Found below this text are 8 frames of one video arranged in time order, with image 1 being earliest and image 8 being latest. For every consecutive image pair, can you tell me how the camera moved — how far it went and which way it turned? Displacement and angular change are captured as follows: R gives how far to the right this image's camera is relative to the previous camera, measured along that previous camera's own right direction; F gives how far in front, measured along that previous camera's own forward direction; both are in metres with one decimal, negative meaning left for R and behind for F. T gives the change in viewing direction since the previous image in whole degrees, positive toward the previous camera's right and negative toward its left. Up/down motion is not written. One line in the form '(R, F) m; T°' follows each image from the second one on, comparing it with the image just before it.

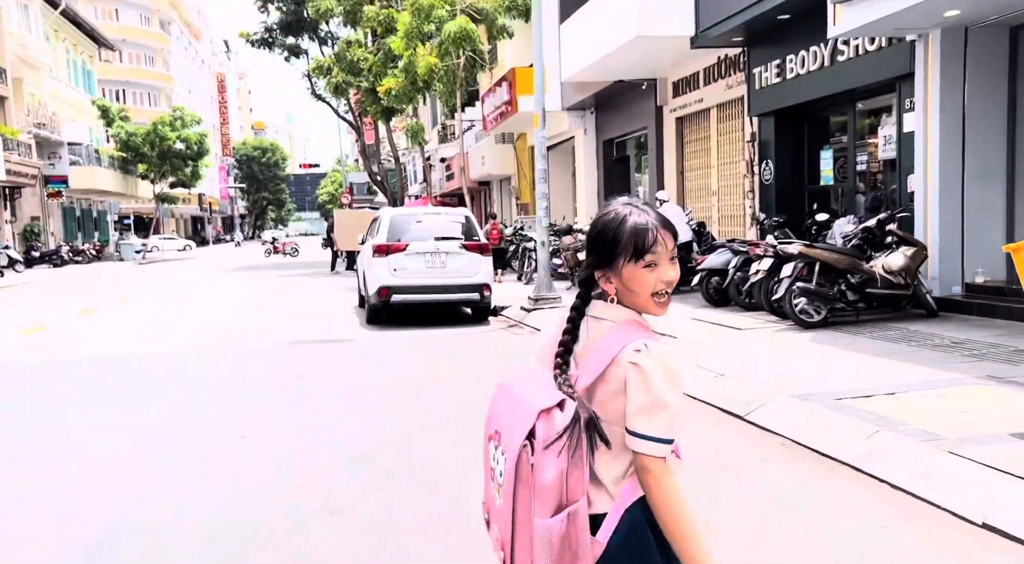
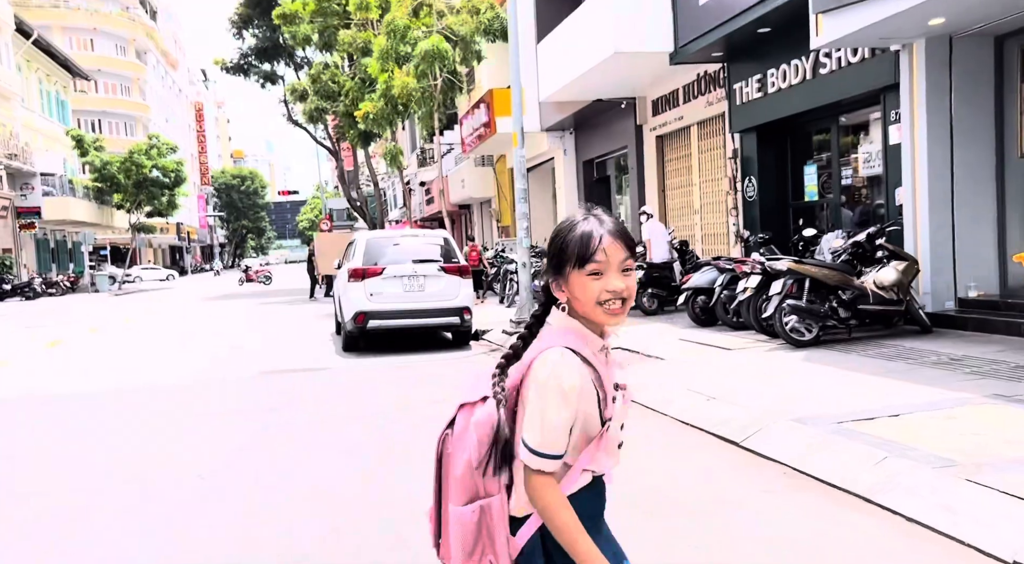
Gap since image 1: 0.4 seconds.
(0.0, +0.3) m; +1°
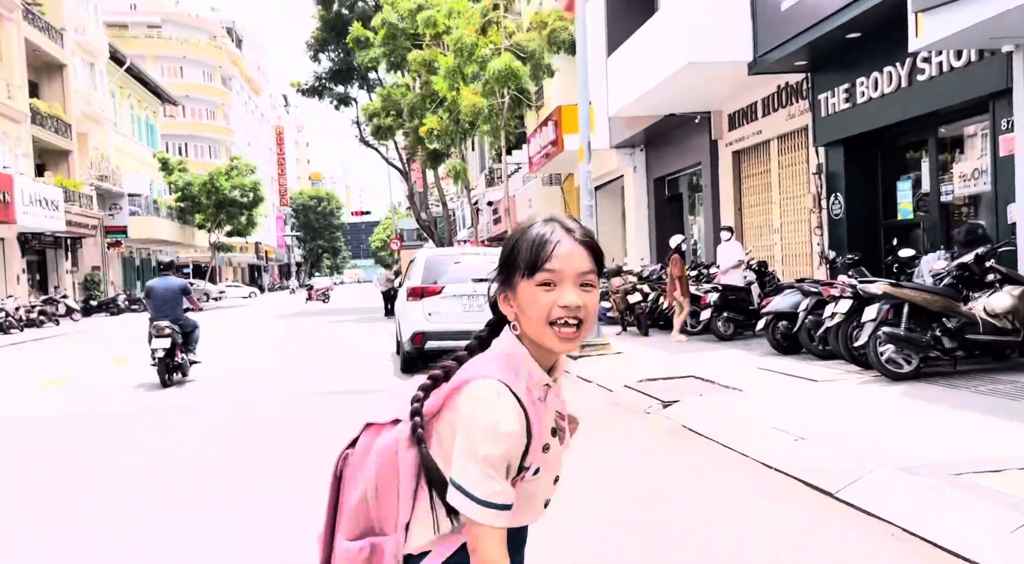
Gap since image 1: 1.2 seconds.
(0.0, +0.7) m; -4°
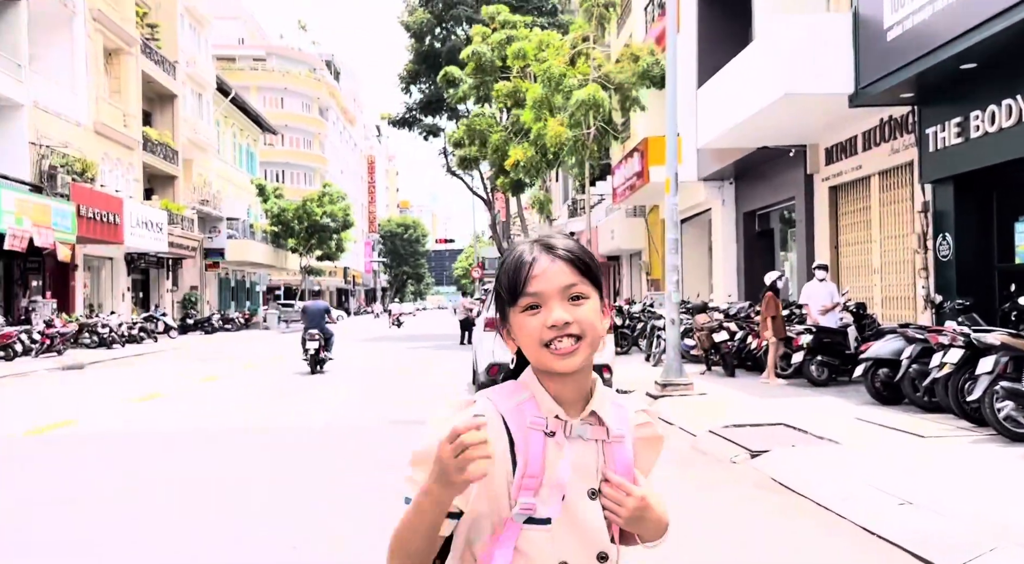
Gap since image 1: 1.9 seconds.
(0.0, +0.4) m; -5°
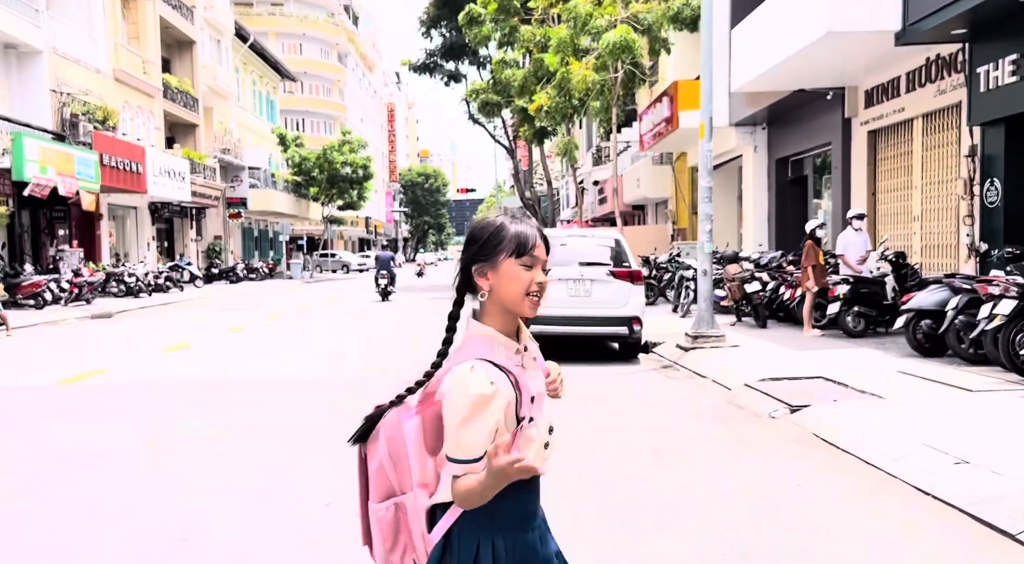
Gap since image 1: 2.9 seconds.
(-0.1, +0.3) m; -1°
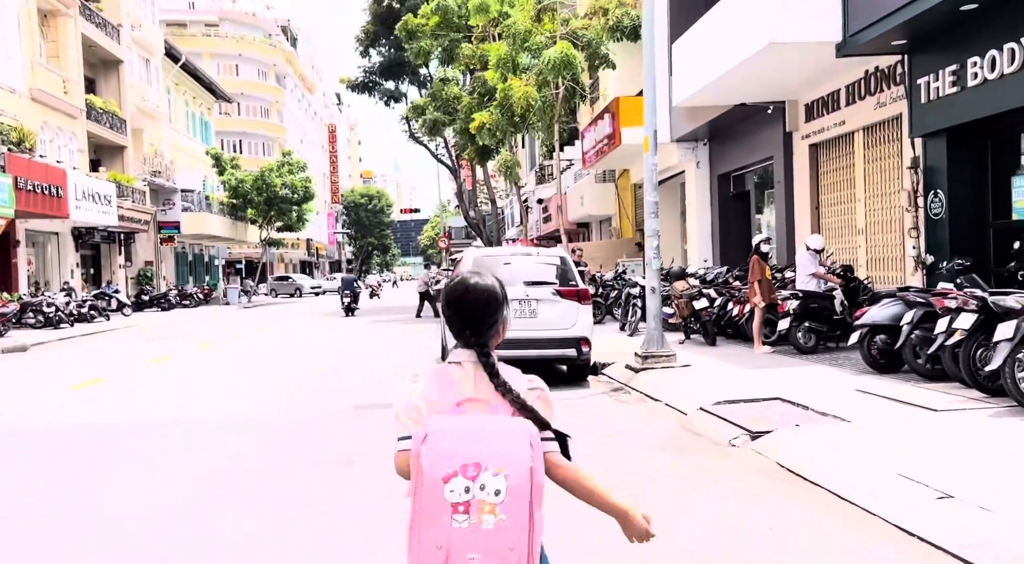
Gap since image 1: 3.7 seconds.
(+0.1, +0.5) m; +3°
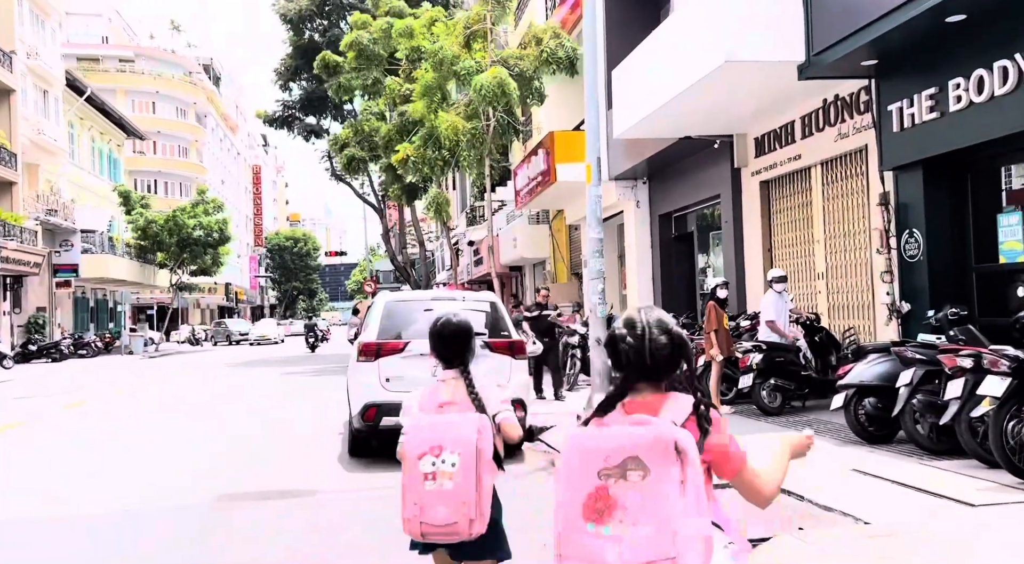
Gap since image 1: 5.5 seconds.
(+0.1, +1.6) m; +4°
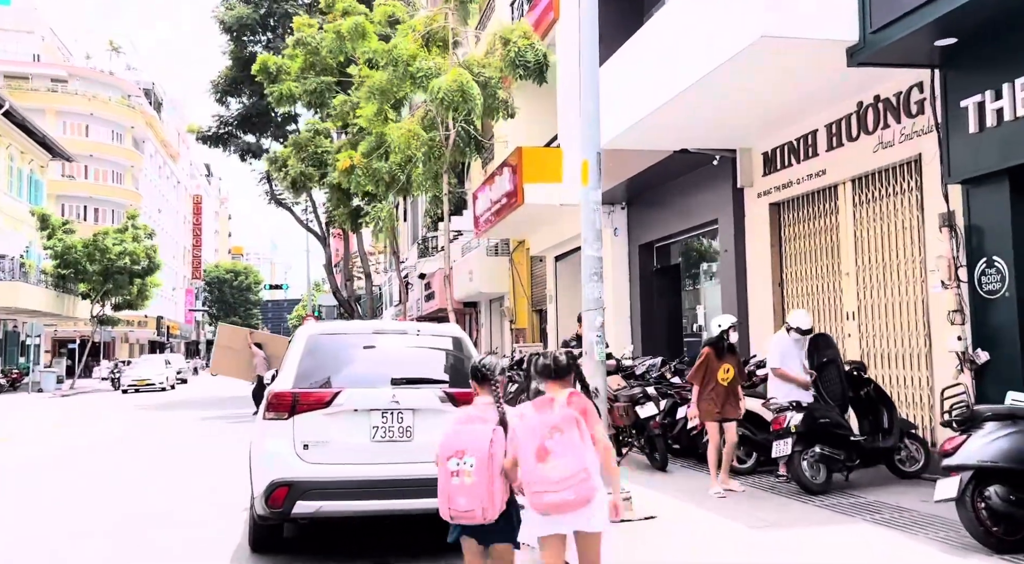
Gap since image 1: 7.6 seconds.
(-0.2, +2.3) m; +3°
